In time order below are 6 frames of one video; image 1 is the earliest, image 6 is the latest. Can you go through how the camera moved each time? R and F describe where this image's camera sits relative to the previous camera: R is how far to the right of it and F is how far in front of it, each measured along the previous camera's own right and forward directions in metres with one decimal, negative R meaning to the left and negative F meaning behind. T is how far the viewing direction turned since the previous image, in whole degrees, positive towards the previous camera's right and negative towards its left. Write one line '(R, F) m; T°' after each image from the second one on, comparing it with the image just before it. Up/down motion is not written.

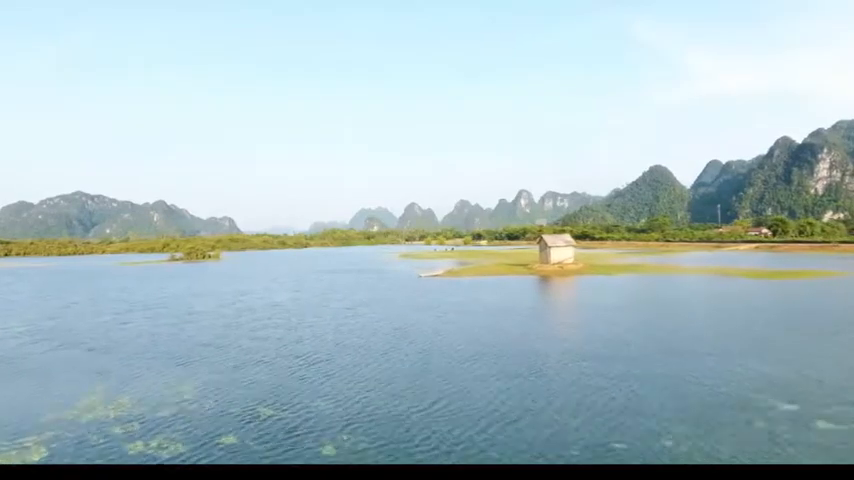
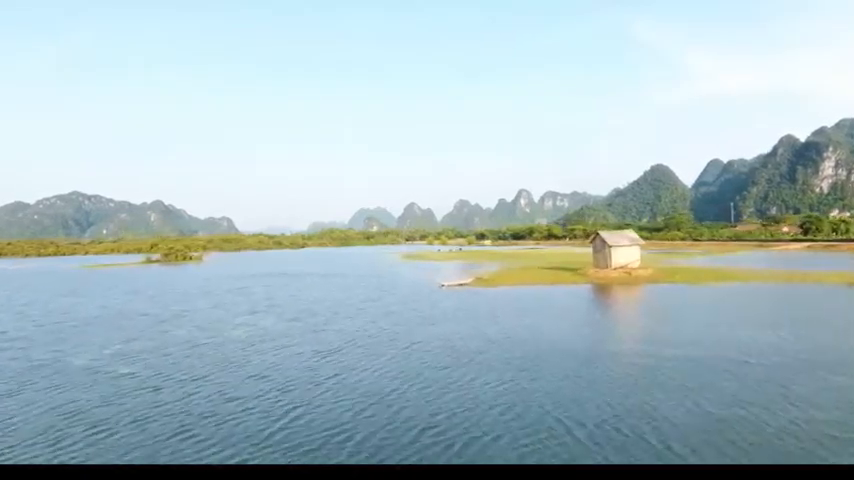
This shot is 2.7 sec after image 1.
(-0.4, +2.9) m; 0°
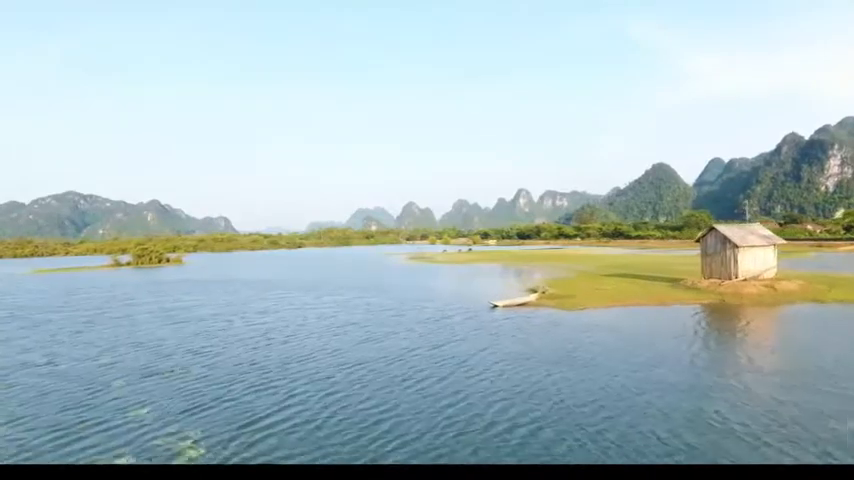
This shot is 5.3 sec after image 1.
(-0.4, +3.1) m; 0°
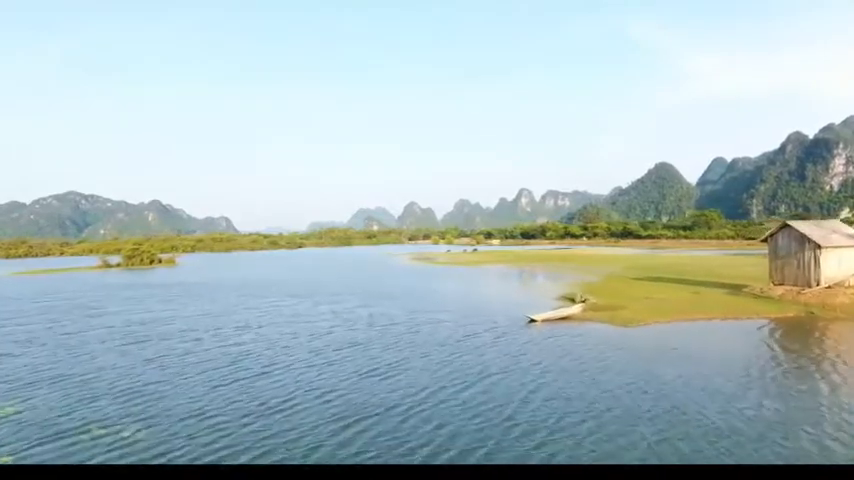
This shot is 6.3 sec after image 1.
(-0.2, +1.1) m; 0°
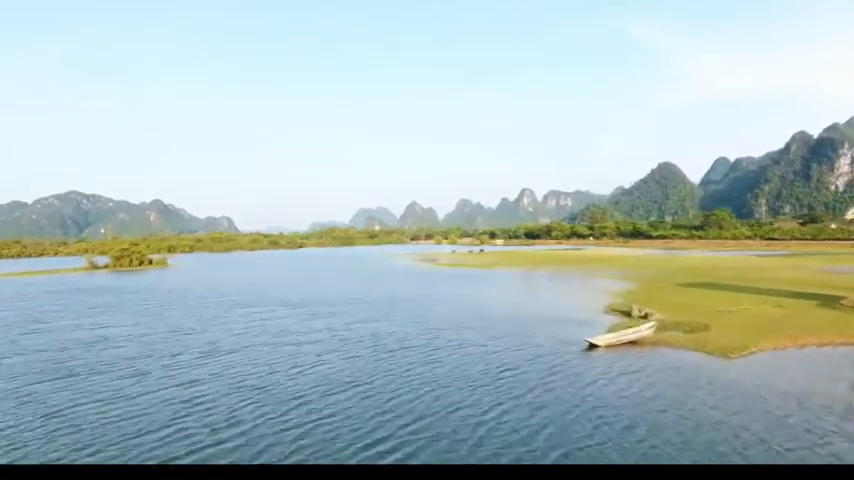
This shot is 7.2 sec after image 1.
(-0.2, +1.1) m; 0°
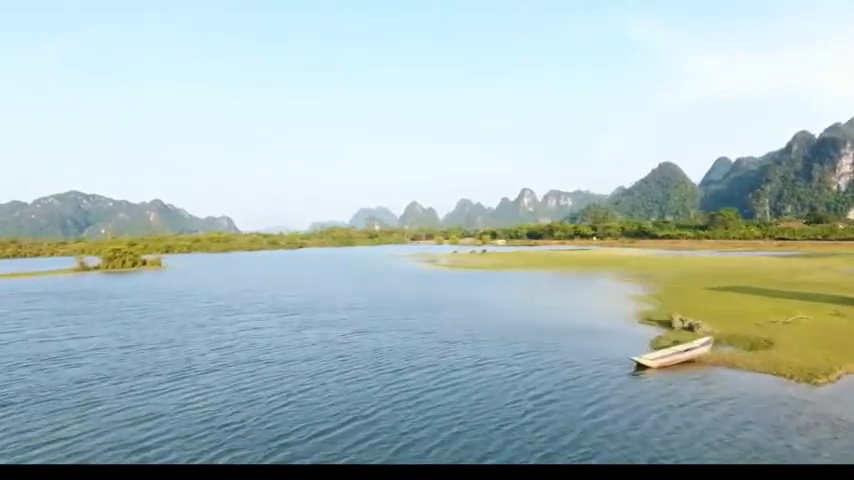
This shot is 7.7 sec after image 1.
(-0.1, +0.6) m; 0°
